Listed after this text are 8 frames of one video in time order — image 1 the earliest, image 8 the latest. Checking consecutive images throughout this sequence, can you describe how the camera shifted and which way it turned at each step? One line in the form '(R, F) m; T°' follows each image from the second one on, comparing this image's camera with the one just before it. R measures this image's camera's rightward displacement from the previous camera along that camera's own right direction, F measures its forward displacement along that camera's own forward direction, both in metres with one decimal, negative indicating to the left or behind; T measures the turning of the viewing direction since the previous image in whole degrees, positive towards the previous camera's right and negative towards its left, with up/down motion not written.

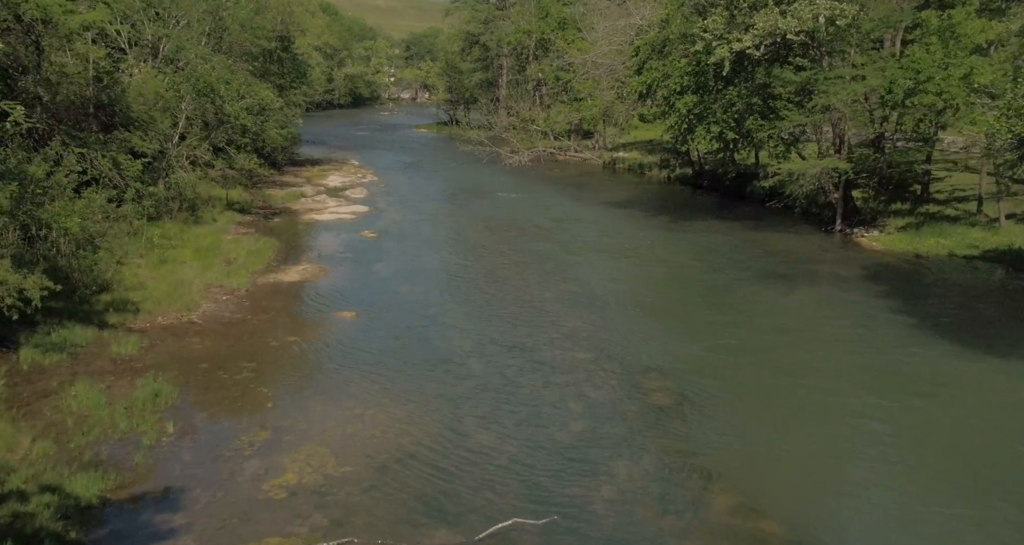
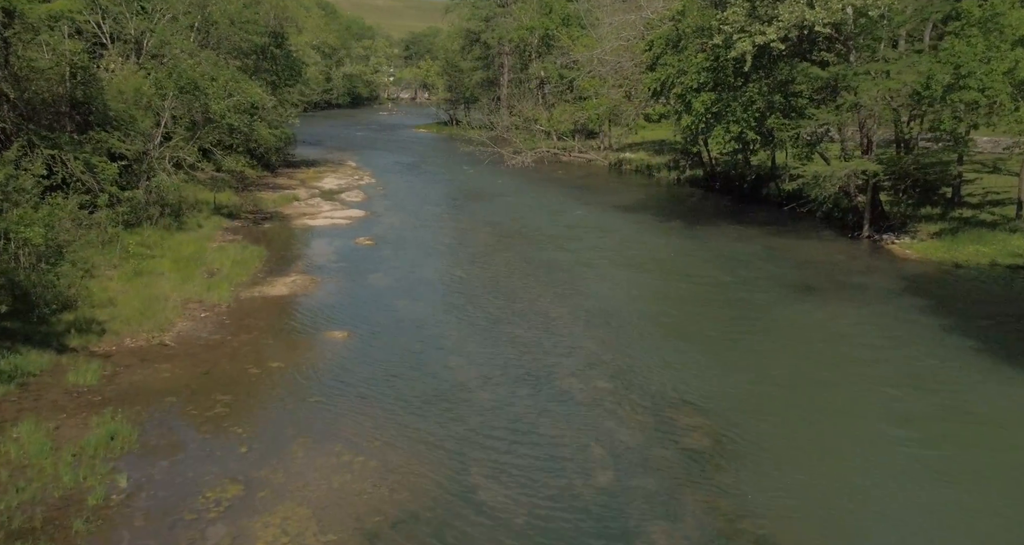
(-0.2, +2.0) m; 0°
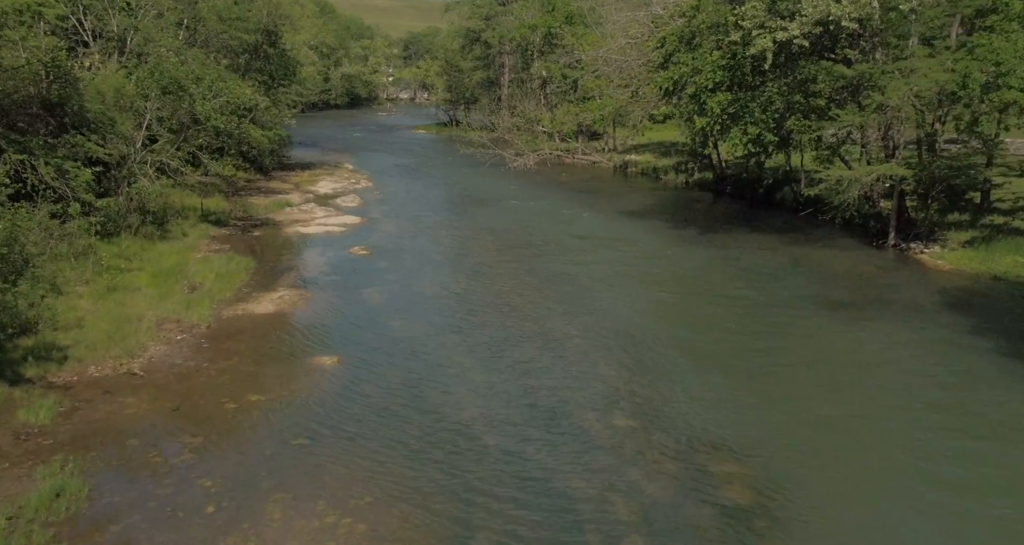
(-0.1, +1.7) m; 0°
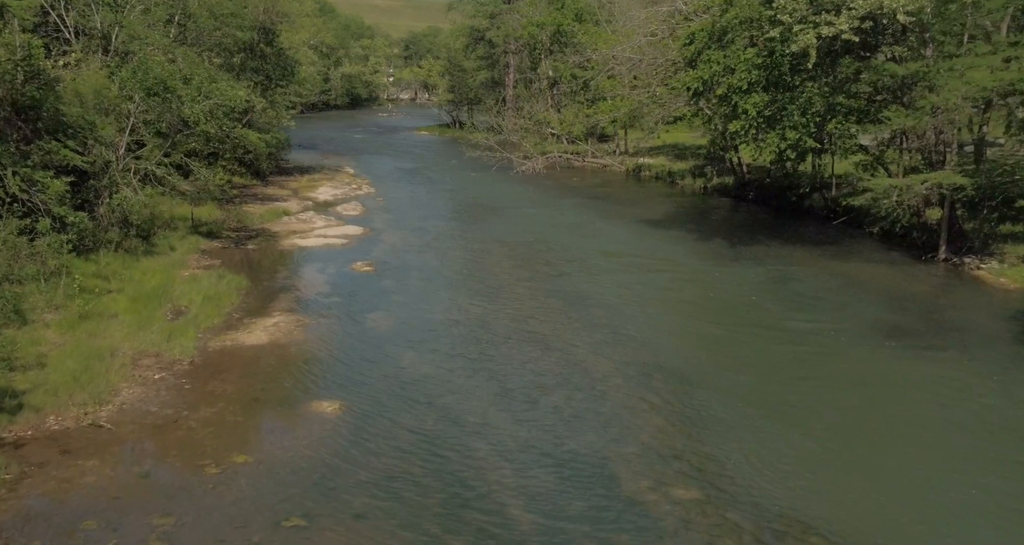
(-0.5, +2.3) m; 0°
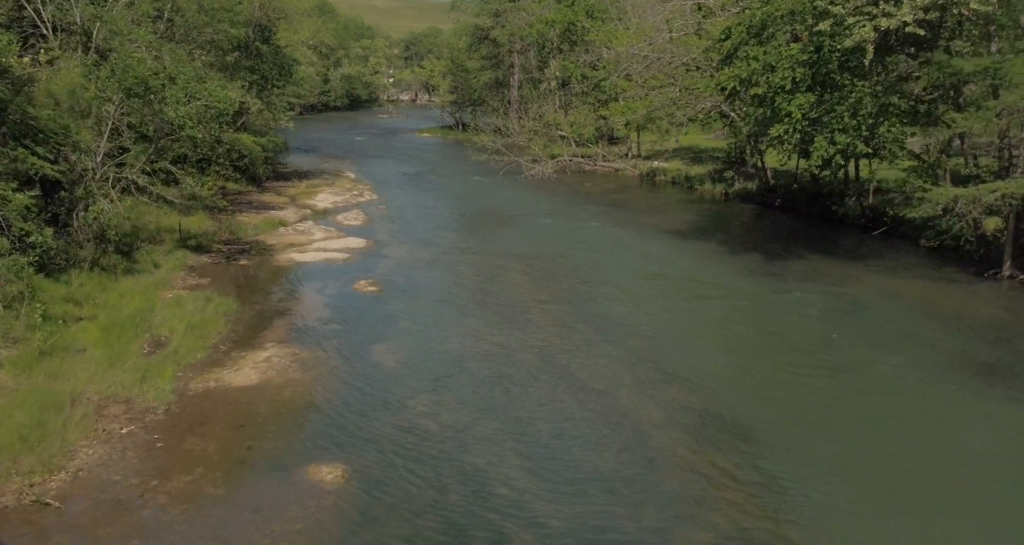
(-0.5, +2.4) m; 0°
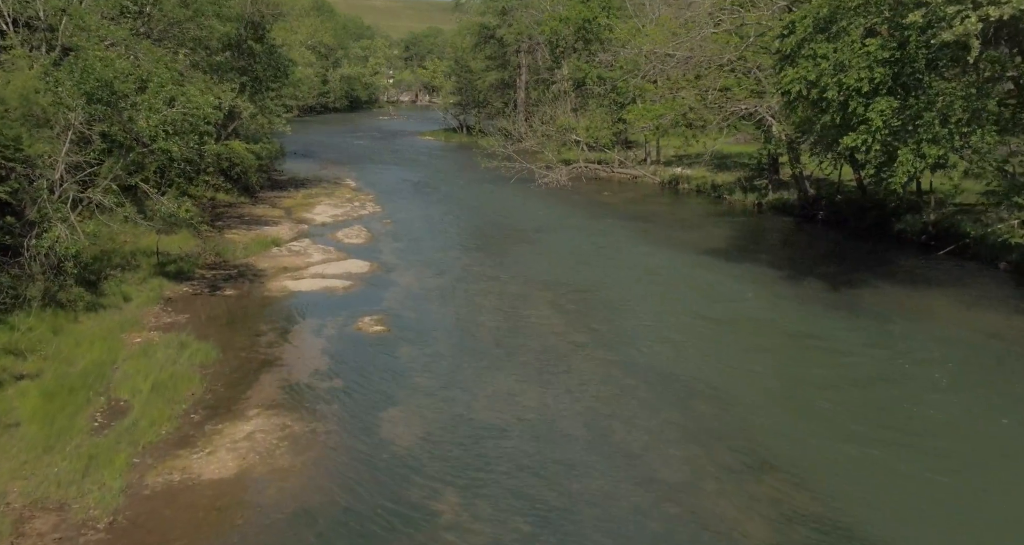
(-0.7, +3.4) m; 0°
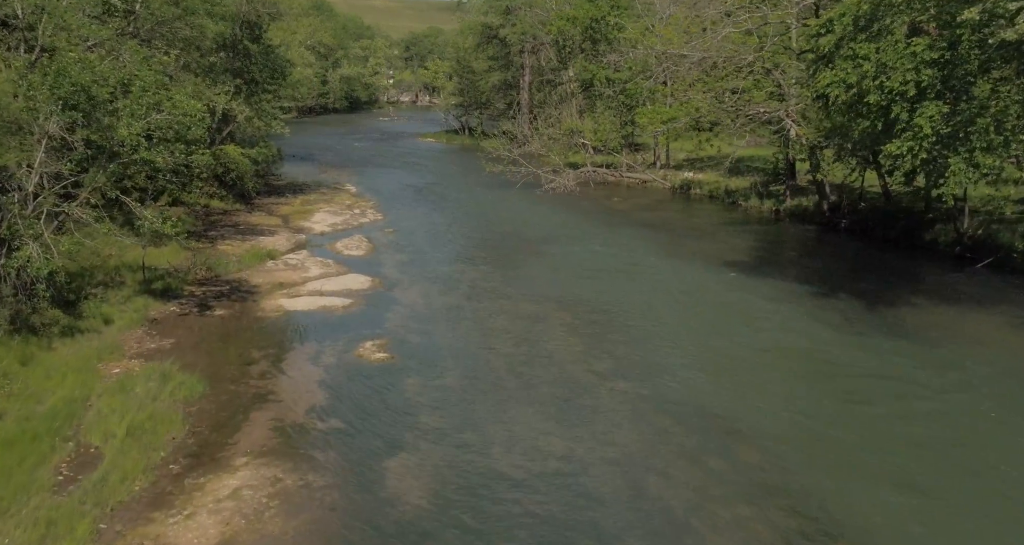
(-0.3, +1.6) m; 0°
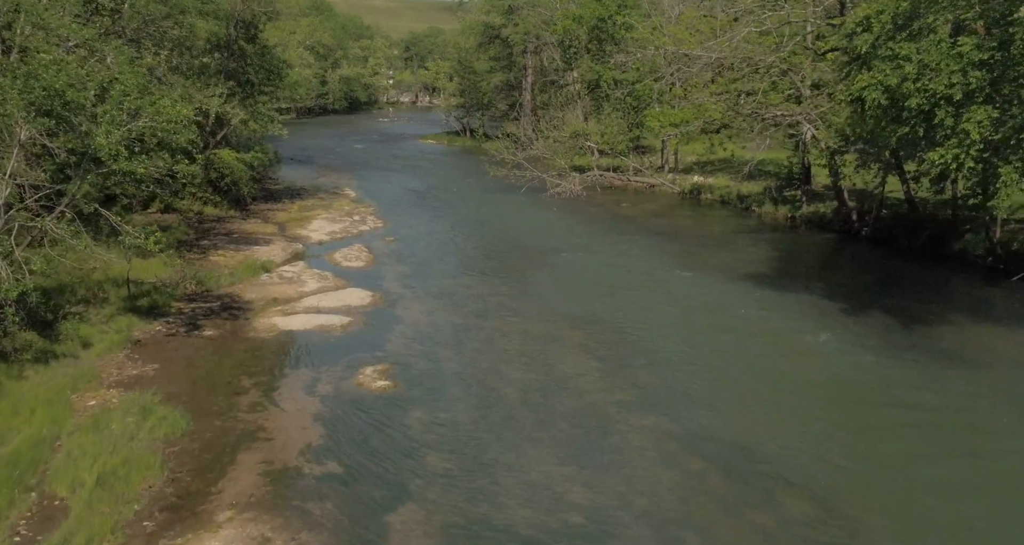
(-0.2, +1.4) m; 0°
